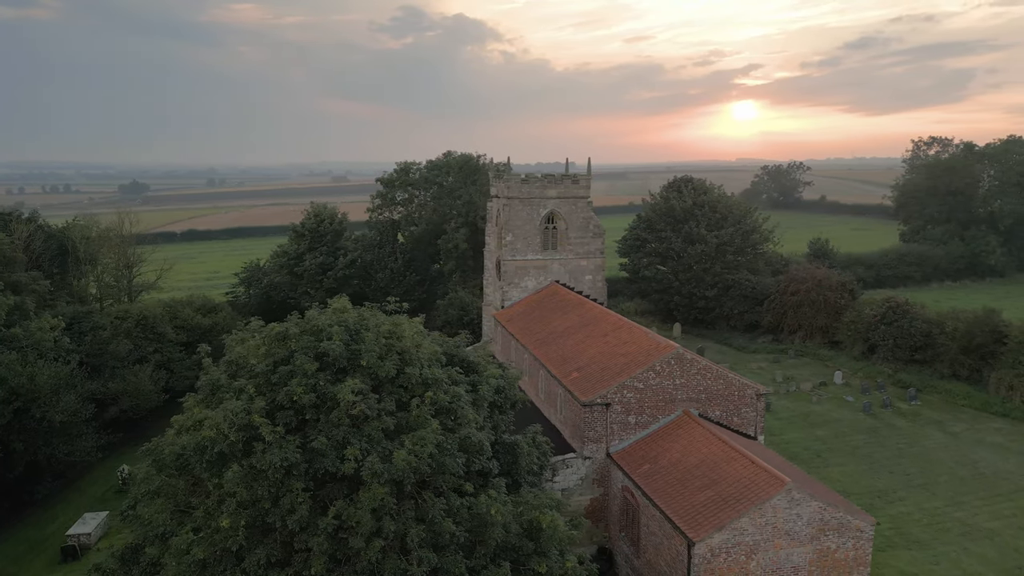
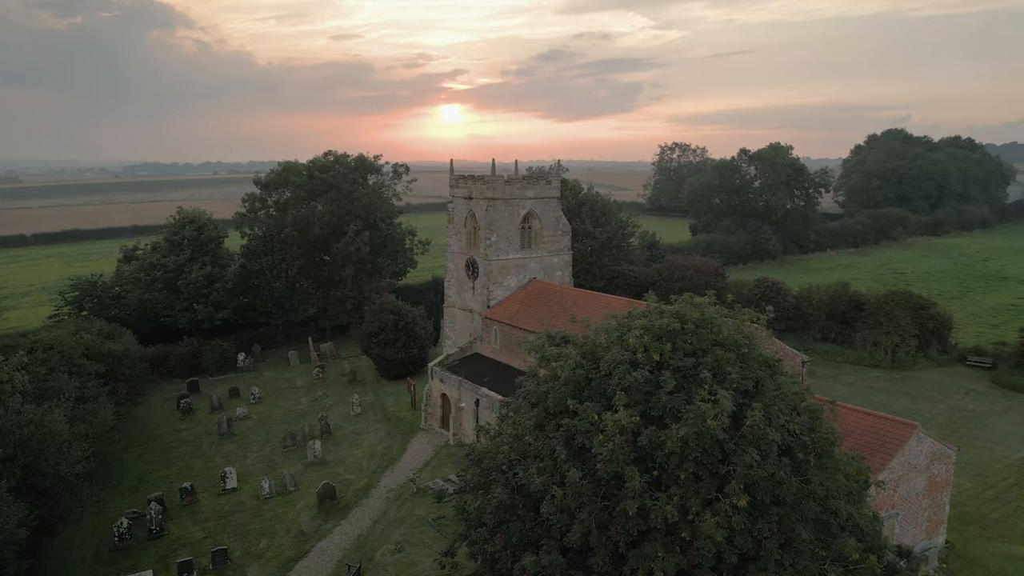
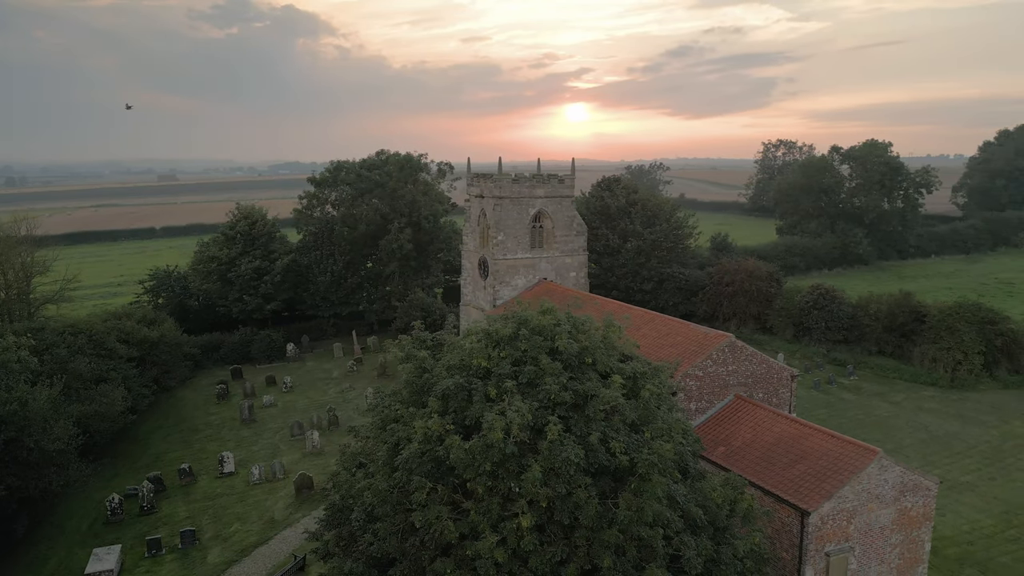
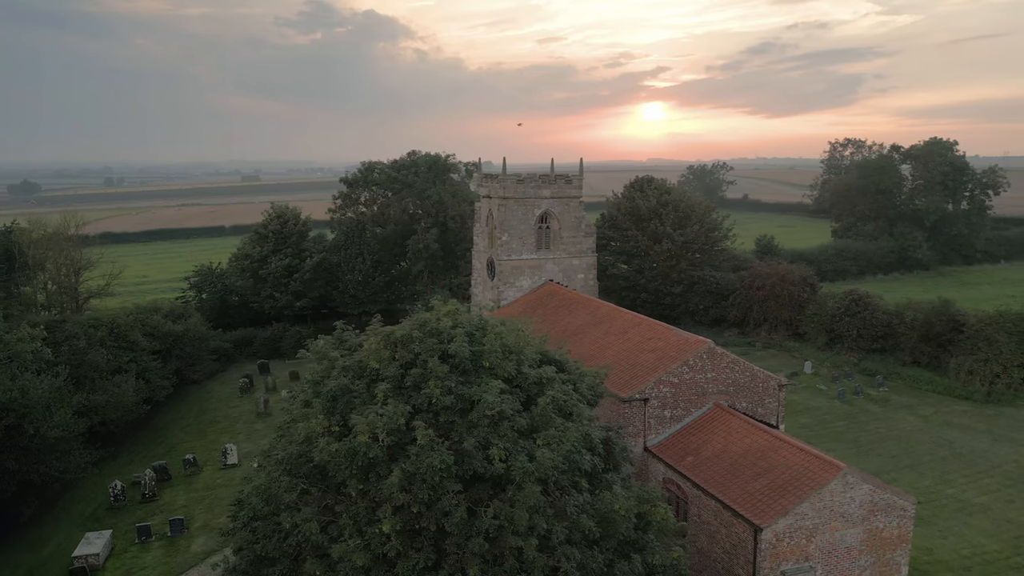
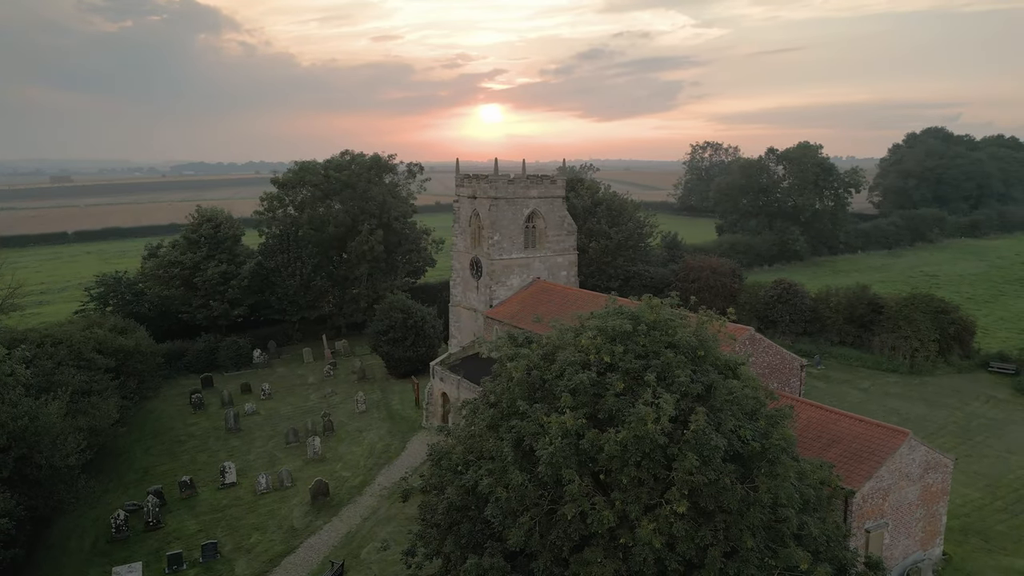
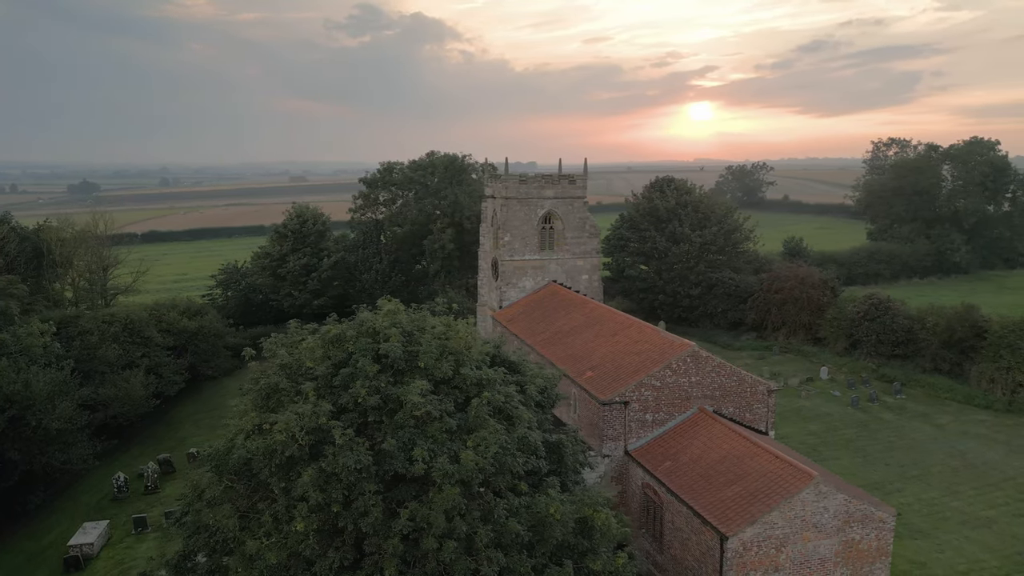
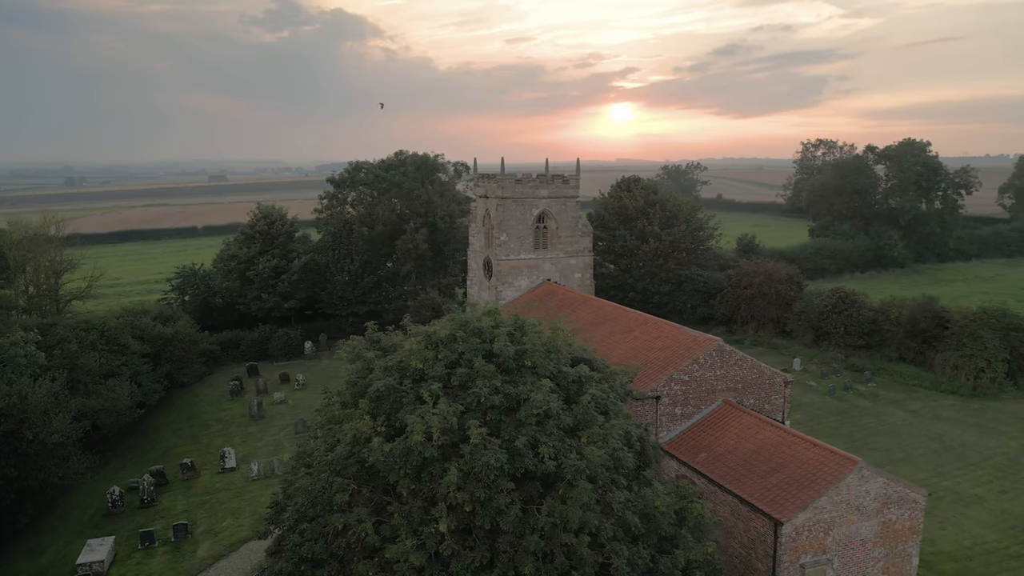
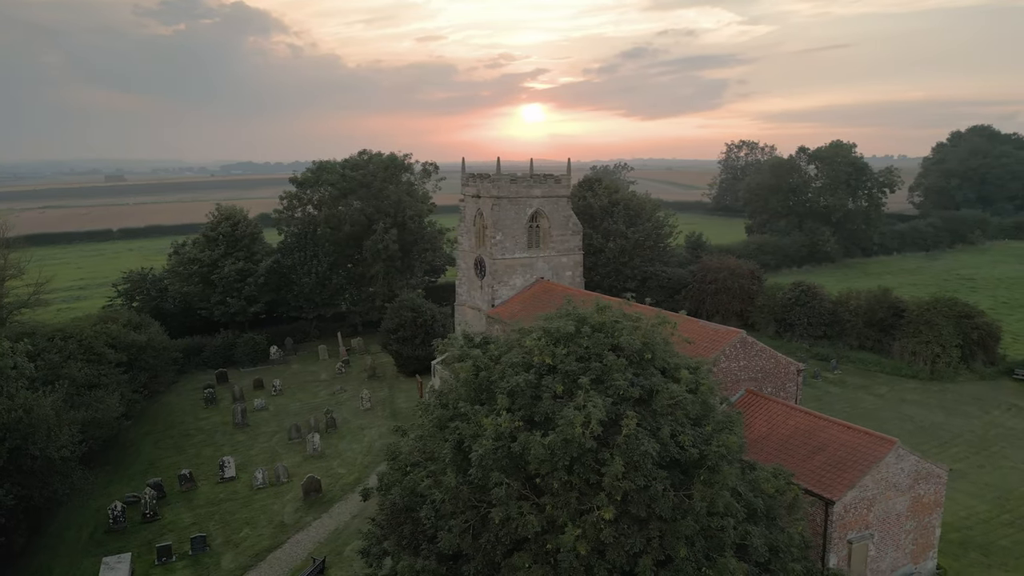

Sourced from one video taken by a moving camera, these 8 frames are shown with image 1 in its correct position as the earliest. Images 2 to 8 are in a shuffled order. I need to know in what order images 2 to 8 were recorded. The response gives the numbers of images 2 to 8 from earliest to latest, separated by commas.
6, 4, 7, 3, 8, 5, 2
